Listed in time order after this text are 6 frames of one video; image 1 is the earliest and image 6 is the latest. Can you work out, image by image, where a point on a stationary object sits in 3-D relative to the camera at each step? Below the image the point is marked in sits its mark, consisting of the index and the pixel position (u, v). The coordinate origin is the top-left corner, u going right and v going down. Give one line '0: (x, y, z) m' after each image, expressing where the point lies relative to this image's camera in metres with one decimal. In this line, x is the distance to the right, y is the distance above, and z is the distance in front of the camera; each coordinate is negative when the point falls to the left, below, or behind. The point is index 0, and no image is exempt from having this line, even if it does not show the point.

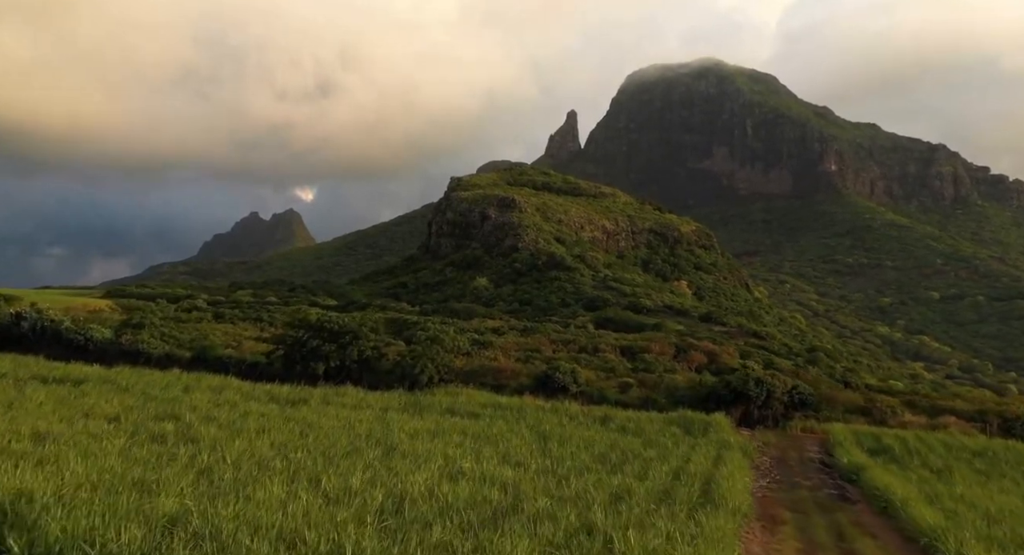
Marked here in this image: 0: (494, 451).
0: (-0.3, -2.9, +12.3) m
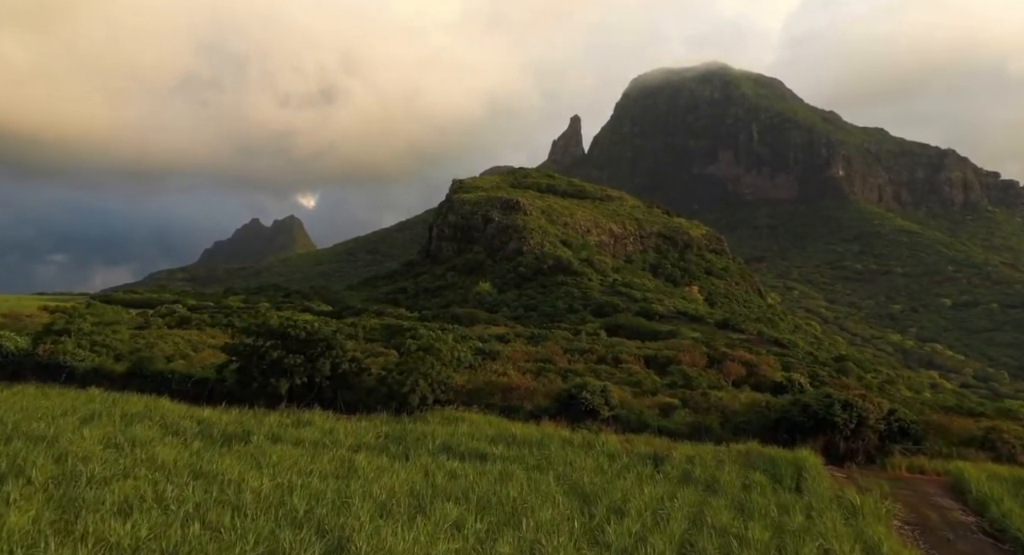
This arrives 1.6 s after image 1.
0: (0.0, -2.6, +7.4) m
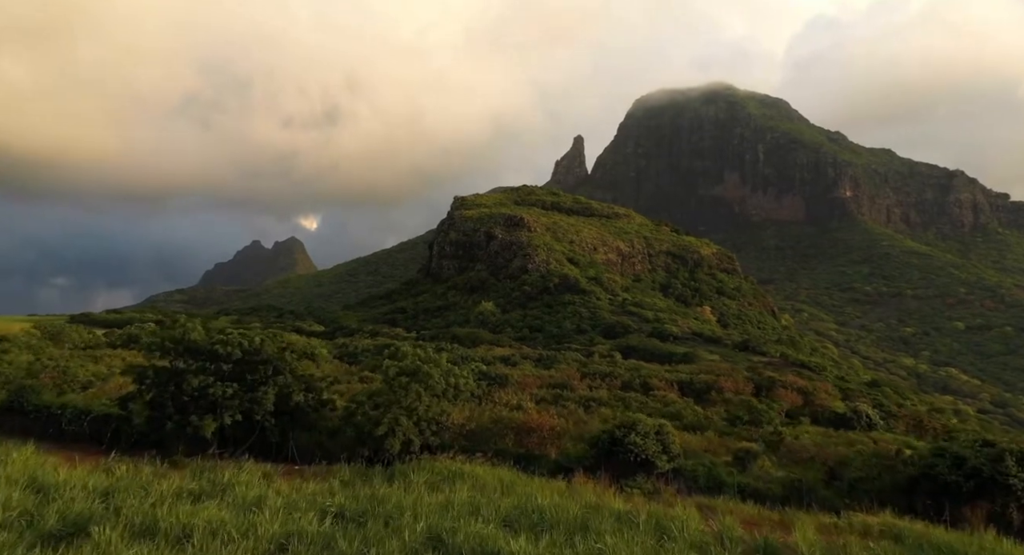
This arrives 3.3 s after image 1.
0: (+0.3, -2.2, +2.1) m
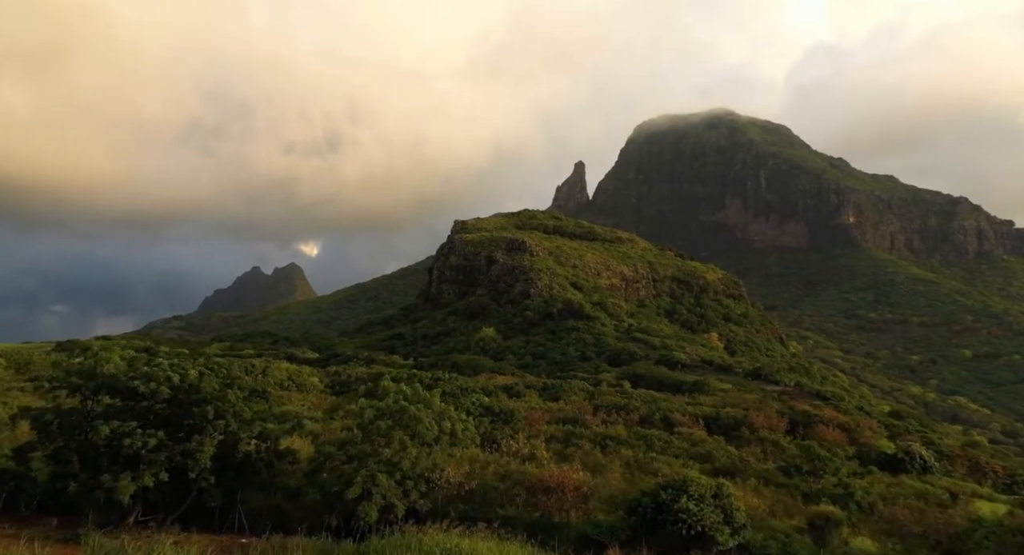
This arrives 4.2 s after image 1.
0: (+0.5, -2.0, -1.0) m
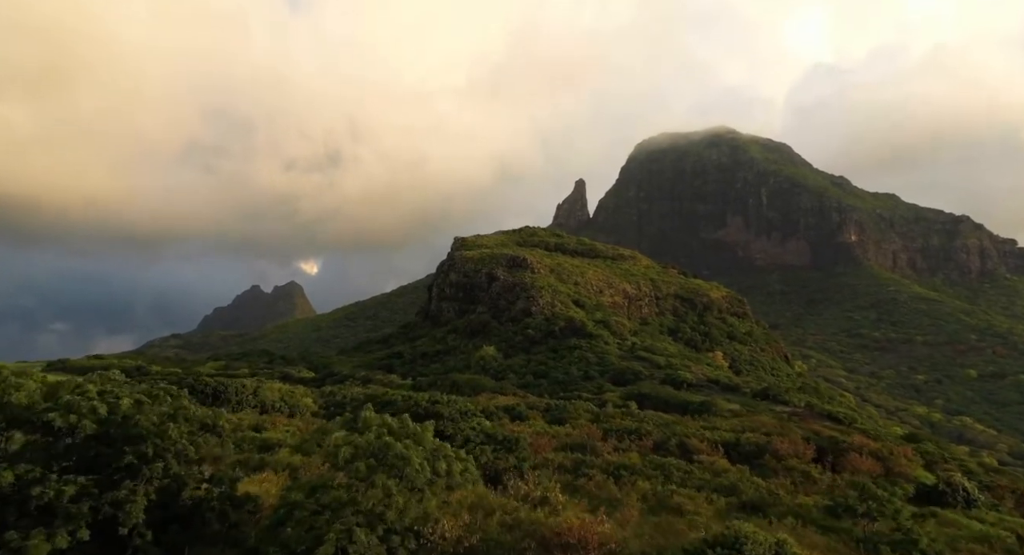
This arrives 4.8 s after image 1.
0: (+0.6, -1.8, -3.0) m
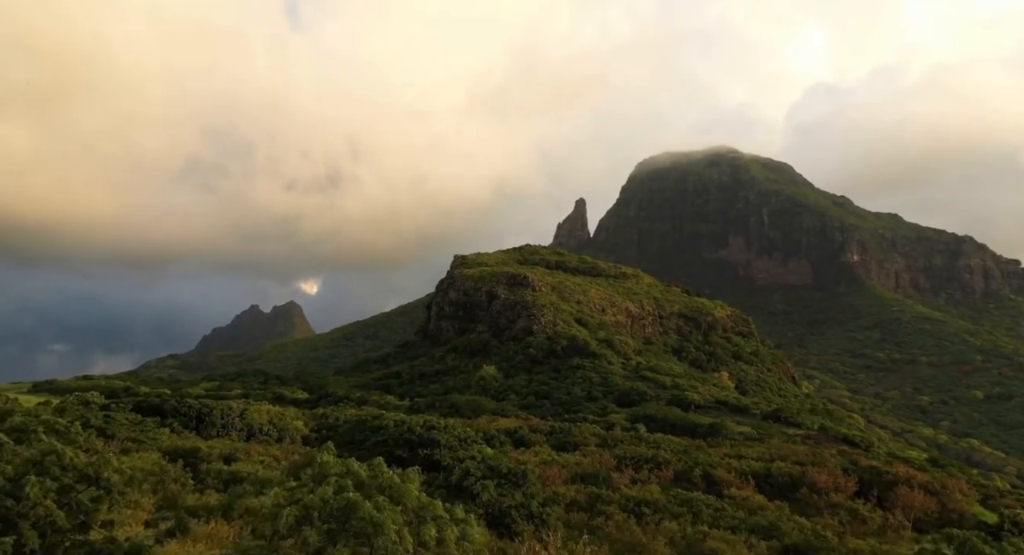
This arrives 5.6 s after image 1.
0: (+0.8, -1.4, -5.5) m
